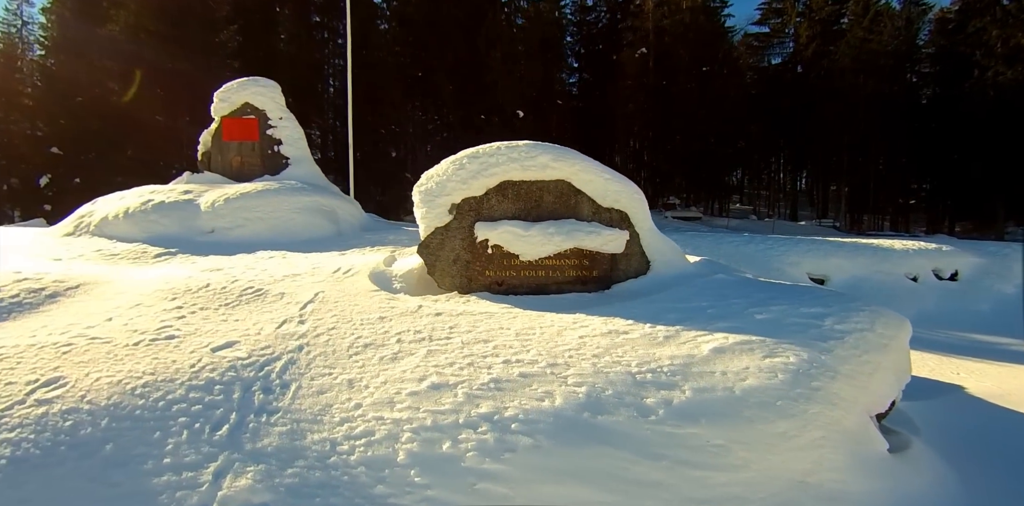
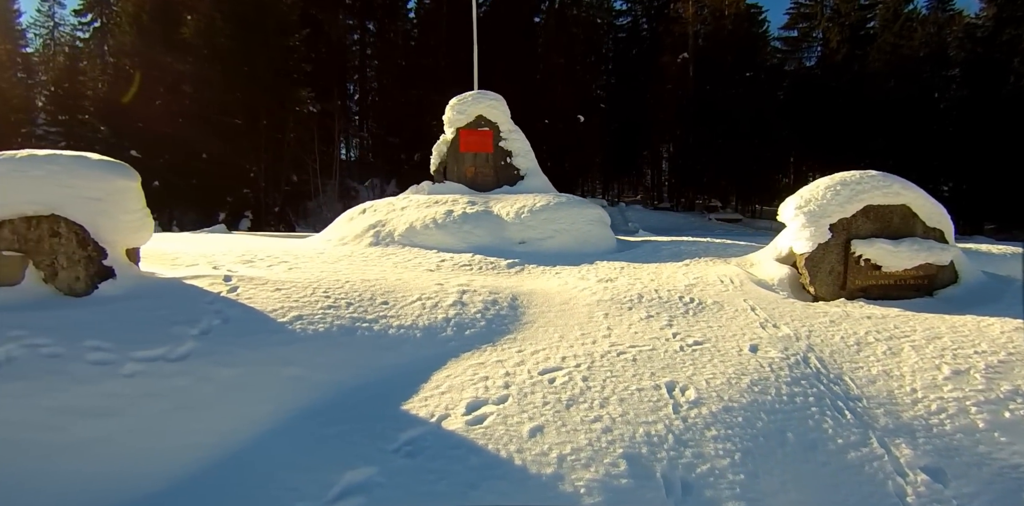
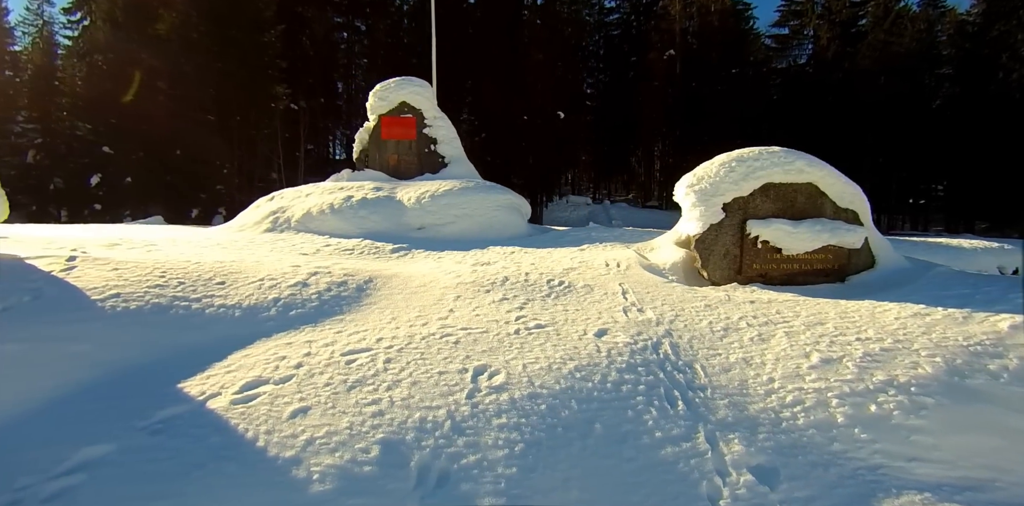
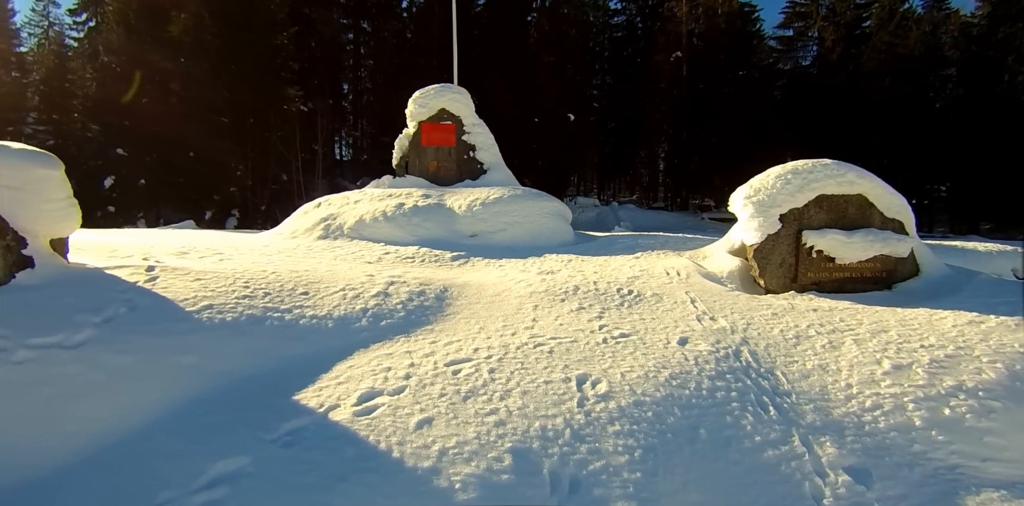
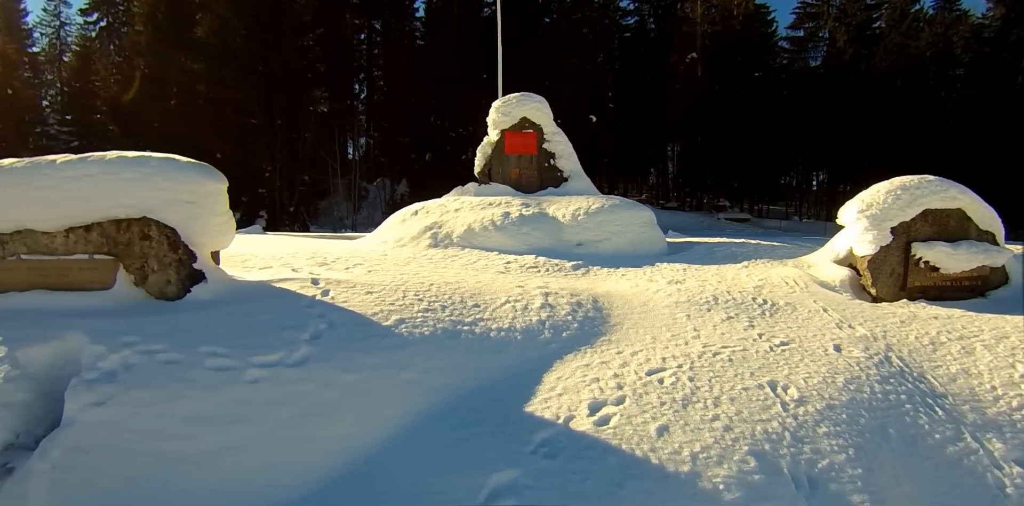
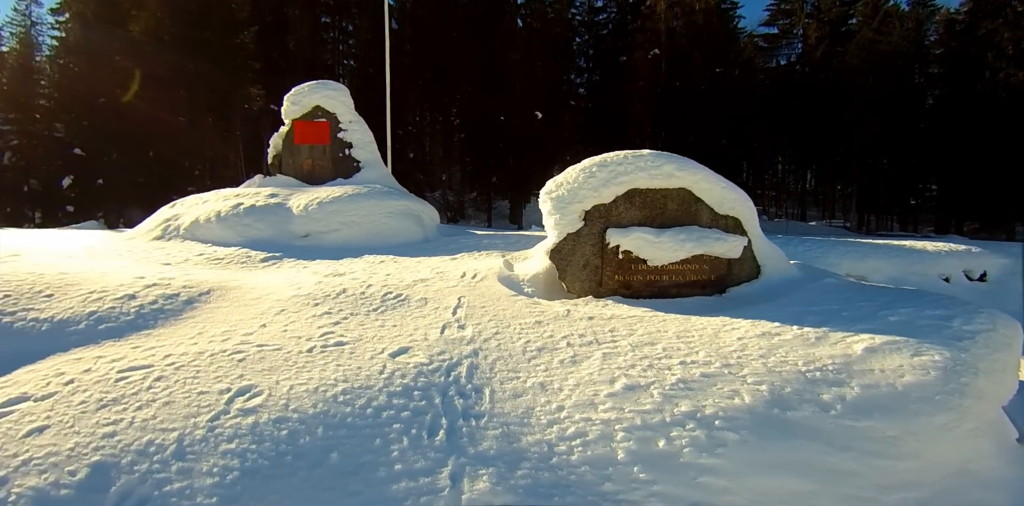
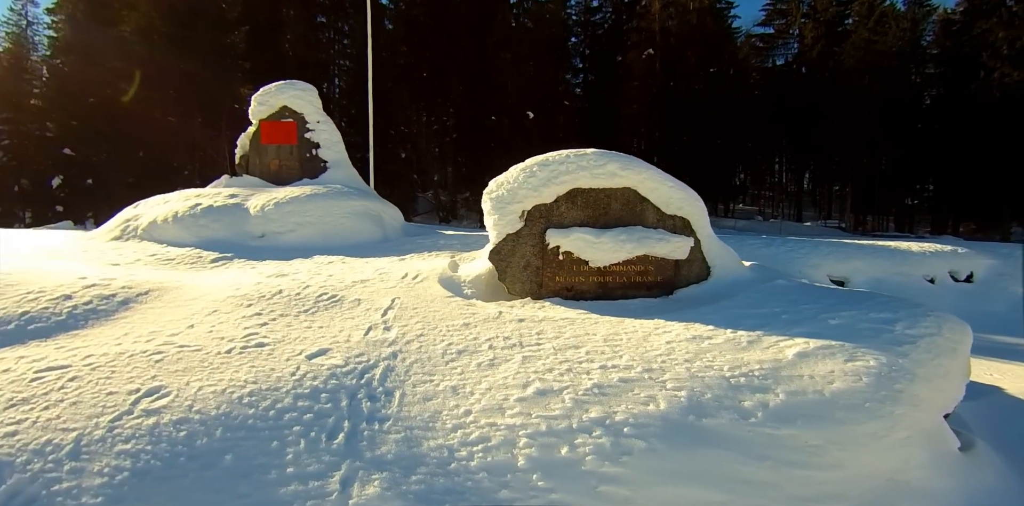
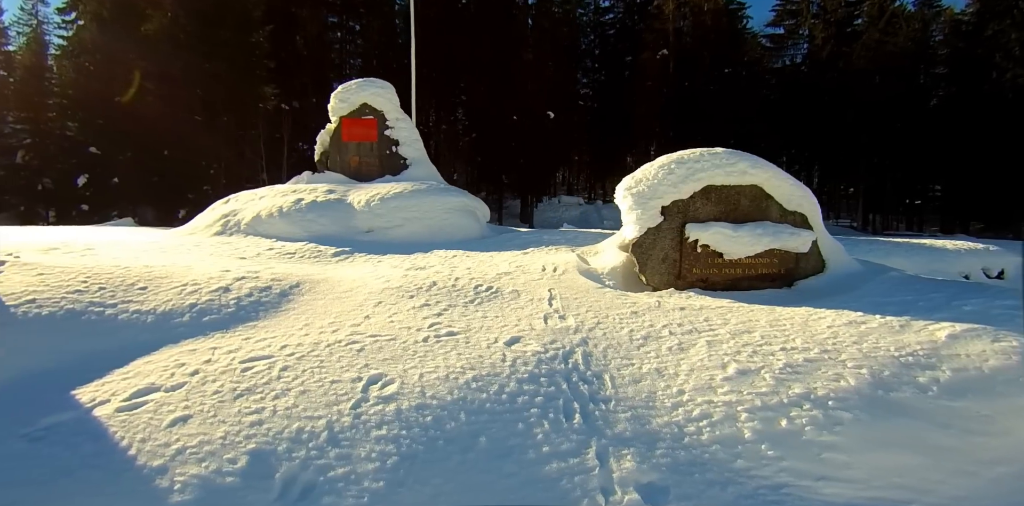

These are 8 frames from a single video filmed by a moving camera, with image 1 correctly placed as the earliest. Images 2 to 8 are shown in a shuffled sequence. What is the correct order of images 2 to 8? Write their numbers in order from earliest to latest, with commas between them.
7, 6, 8, 3, 4, 2, 5
